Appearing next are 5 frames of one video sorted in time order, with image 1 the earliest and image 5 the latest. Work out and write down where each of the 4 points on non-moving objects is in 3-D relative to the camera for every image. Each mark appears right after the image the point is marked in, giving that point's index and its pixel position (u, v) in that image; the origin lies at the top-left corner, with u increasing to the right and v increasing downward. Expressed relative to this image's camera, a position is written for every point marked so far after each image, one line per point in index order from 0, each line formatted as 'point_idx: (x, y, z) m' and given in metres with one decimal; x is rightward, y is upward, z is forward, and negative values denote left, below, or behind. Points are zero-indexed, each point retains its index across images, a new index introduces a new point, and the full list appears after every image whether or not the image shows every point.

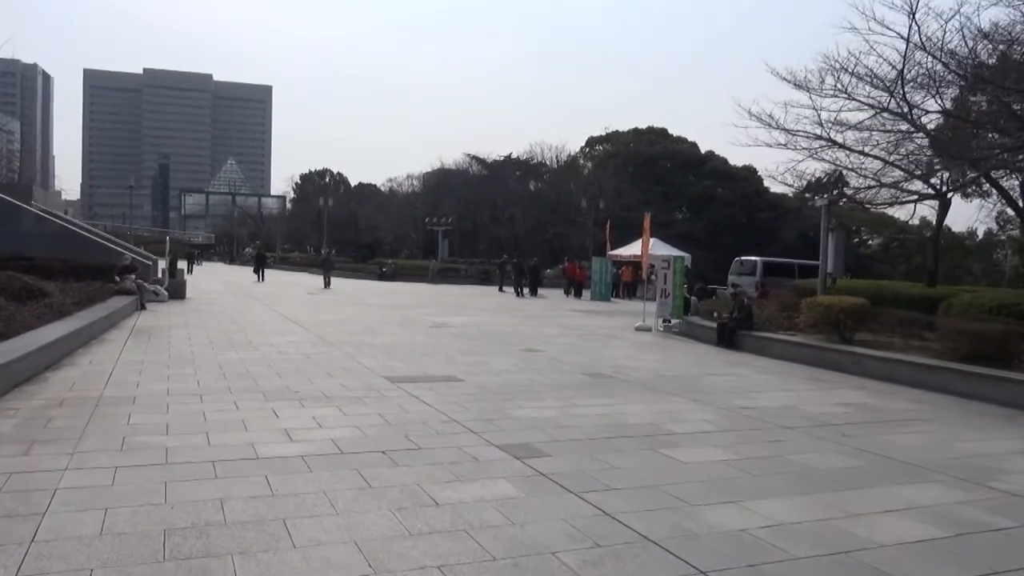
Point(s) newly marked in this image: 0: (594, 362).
0: (+1.3, -1.2, +13.0) m
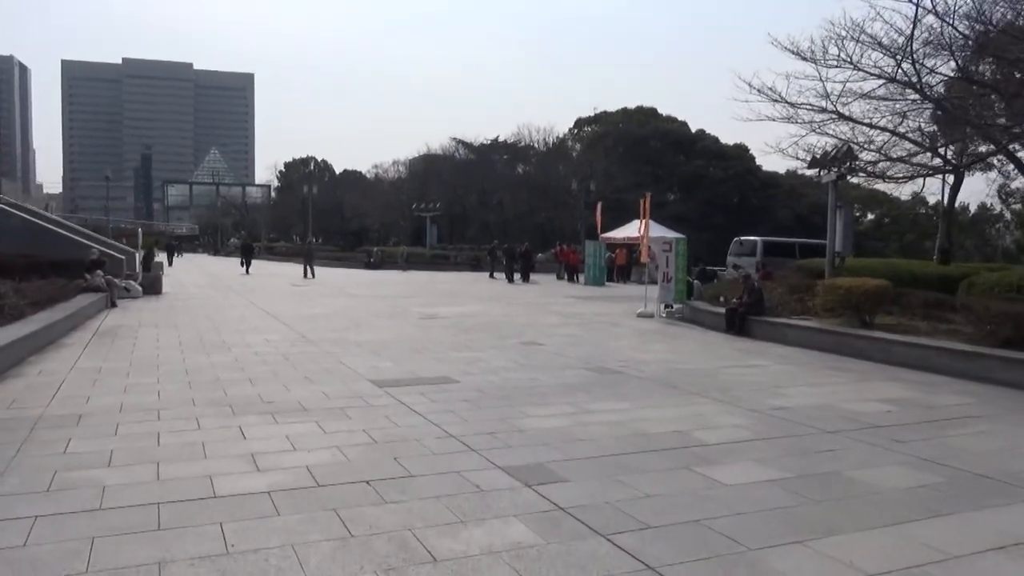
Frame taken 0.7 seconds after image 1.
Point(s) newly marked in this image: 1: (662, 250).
0: (+1.3, -1.0, +11.9) m
1: (+3.5, +0.9, +18.8) m
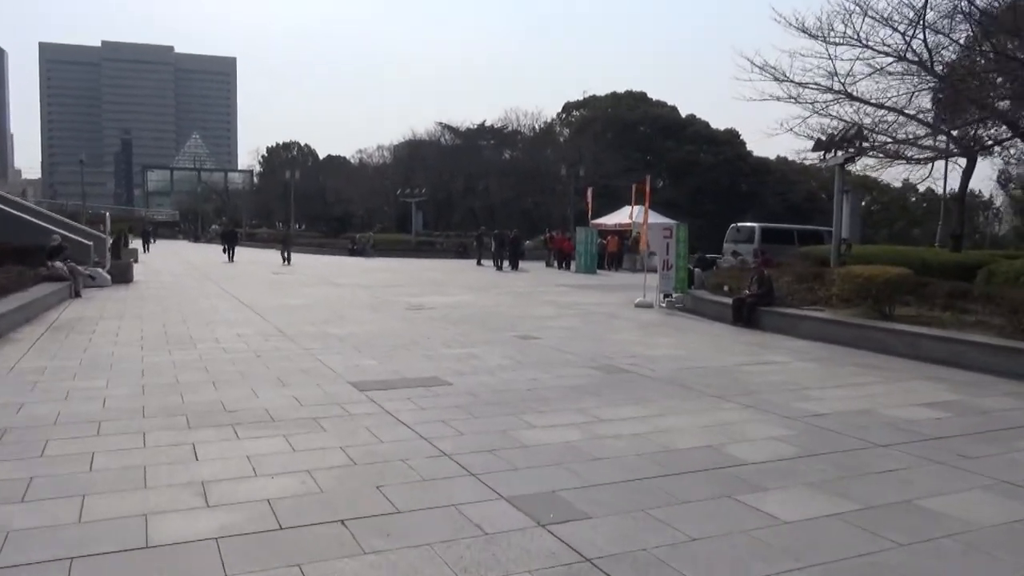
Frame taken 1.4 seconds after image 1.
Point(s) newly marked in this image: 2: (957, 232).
0: (+1.2, -0.9, +10.9) m
1: (+3.3, +1.2, +17.8) m
2: (+11.0, +1.4, +19.8) m
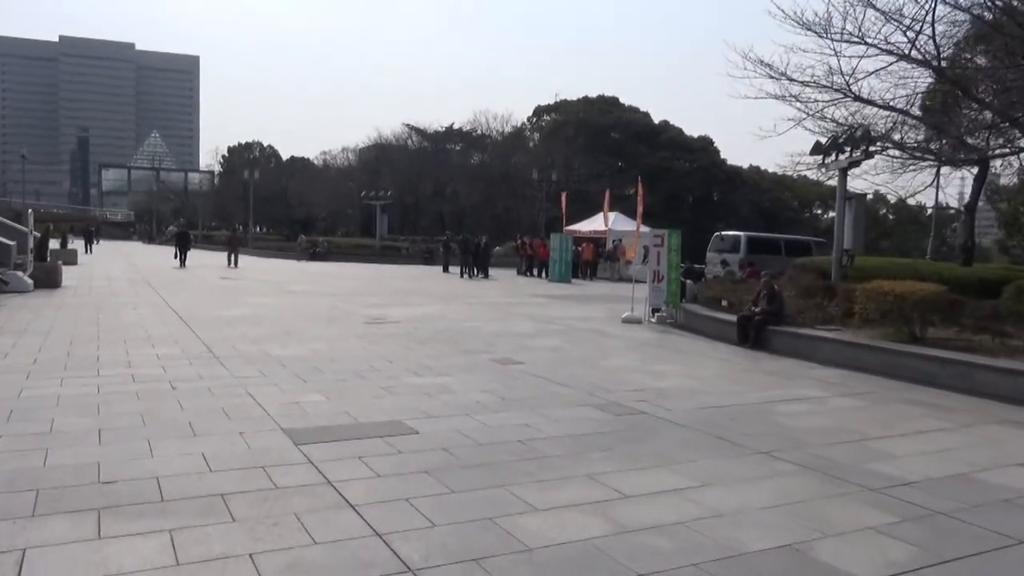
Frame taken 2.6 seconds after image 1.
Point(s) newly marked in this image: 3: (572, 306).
0: (+1.0, -1.1, +9.1) m
1: (+2.8, +0.9, +16.1) m
2: (+10.4, +1.0, +18.4) m
3: (+1.4, -0.4, +19.3) m
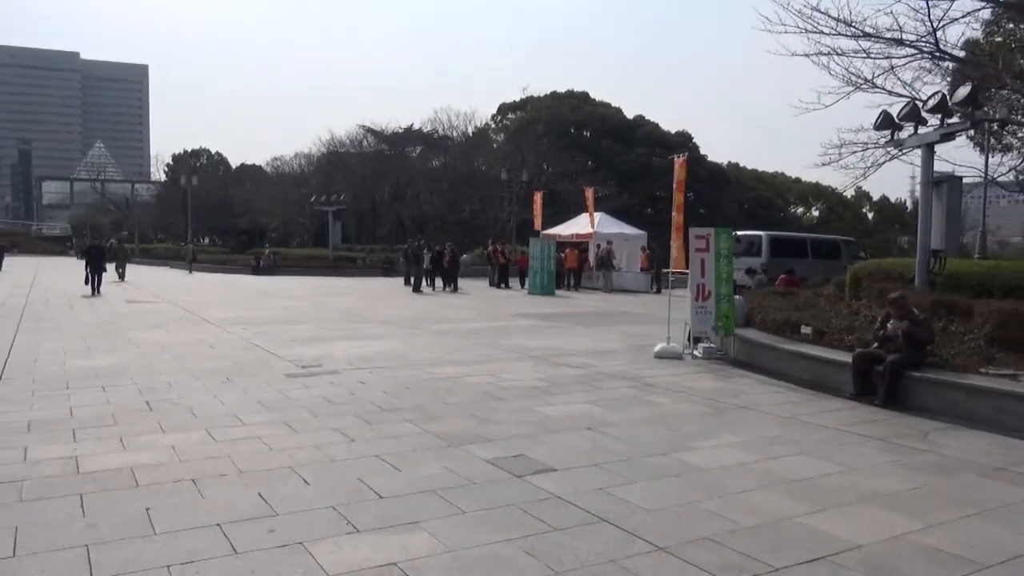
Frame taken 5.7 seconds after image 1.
0: (+1.2, -1.3, +4.5) m
1: (+2.6, +0.6, +11.6) m
2: (+10.1, +0.9, +14.3) m
3: (+1.1, -0.8, +14.7) m
